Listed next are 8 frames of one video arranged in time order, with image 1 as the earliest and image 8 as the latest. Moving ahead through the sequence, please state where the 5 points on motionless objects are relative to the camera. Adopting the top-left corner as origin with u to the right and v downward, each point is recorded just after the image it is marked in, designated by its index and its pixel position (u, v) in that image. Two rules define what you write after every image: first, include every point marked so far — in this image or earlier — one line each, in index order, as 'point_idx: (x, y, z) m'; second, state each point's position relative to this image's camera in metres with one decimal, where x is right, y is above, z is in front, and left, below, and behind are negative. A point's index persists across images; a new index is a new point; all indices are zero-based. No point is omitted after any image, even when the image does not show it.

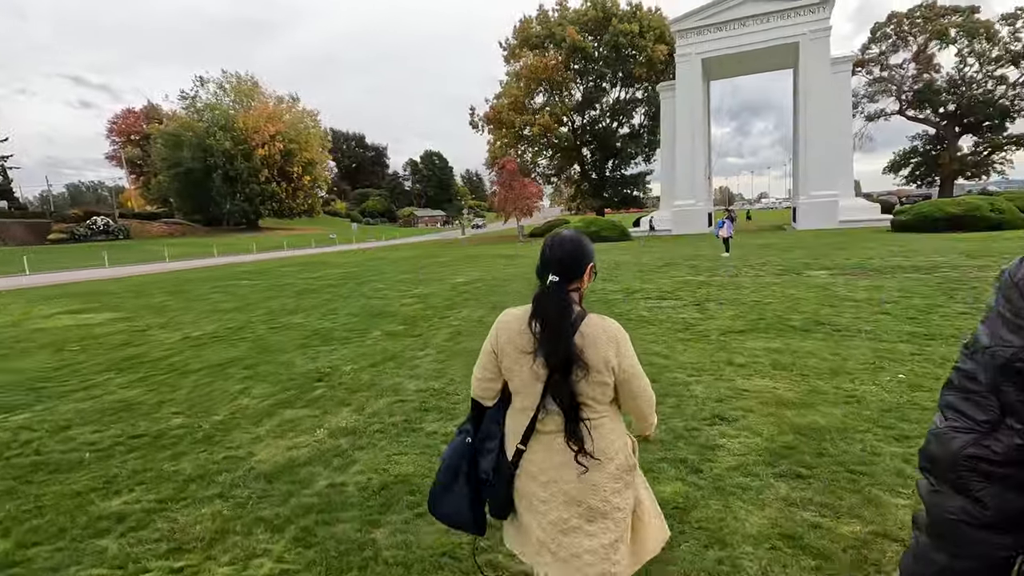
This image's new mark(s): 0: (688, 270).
0: (+5.2, +0.5, +15.7) m
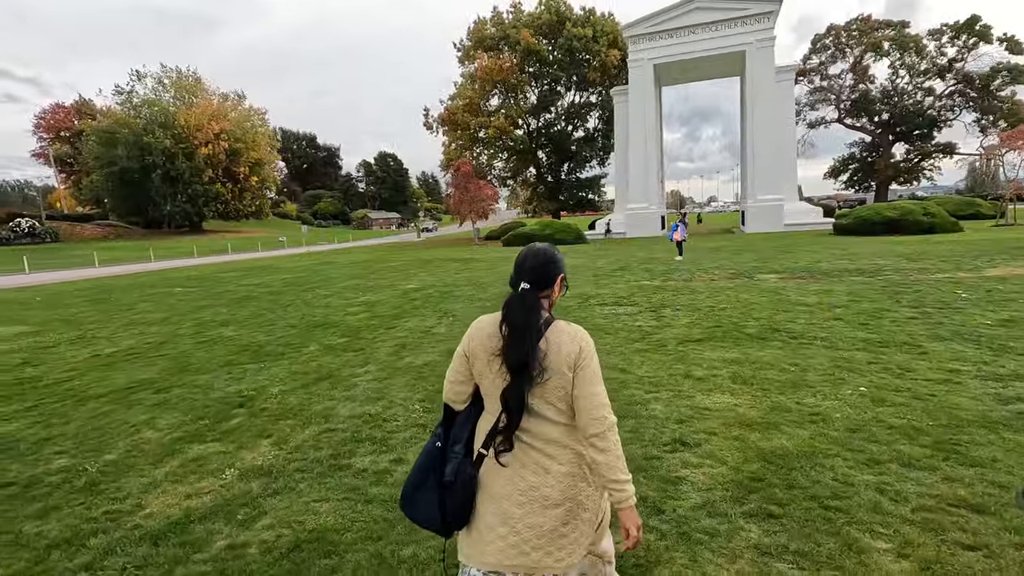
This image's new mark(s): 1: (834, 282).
0: (+3.8, +0.4, +15.7) m
1: (+7.3, +0.1, +12.2) m
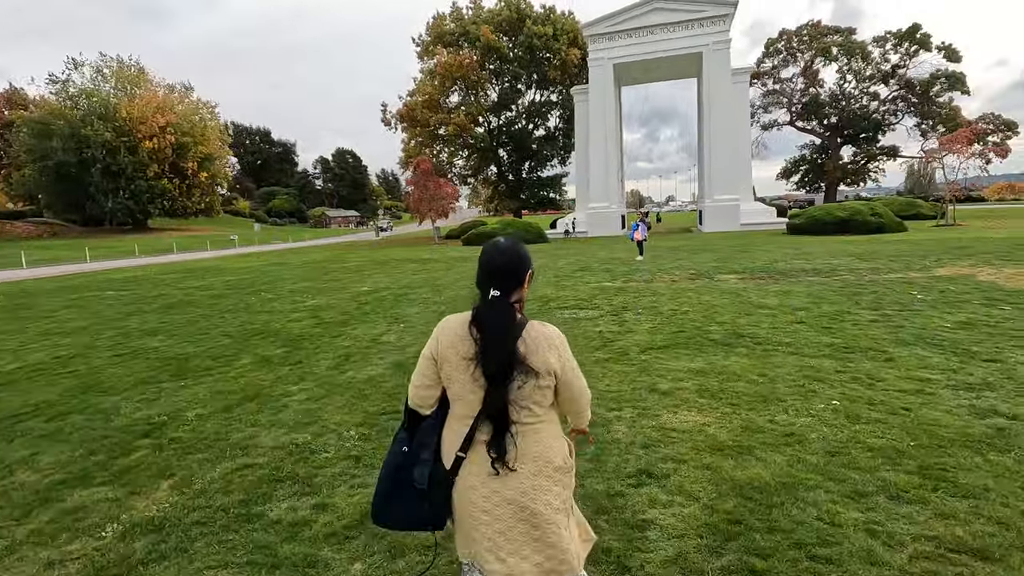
0: (+2.6, +0.4, +15.4) m
1: (+6.4, +0.1, +12.2) m
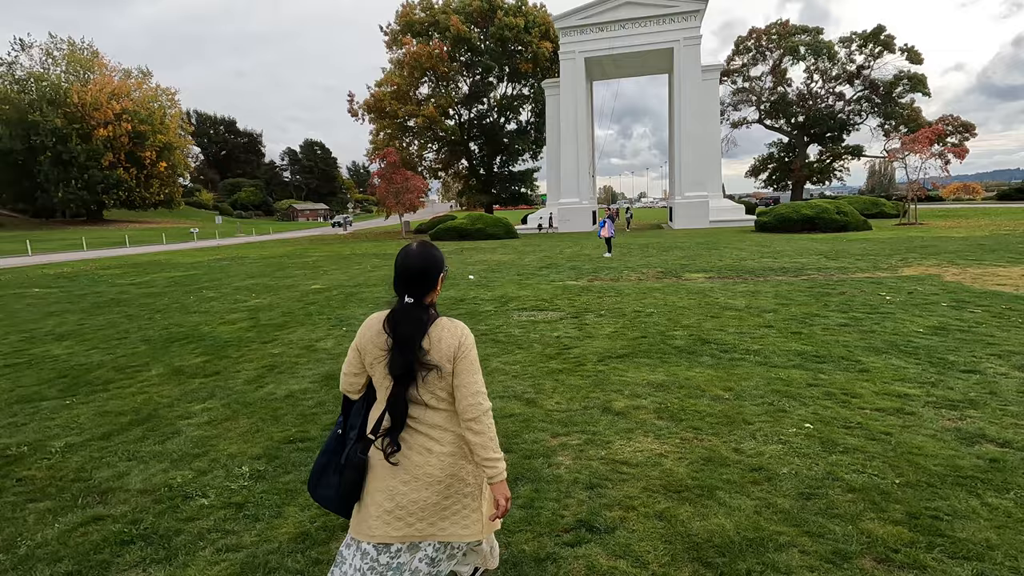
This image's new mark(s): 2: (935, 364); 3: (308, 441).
0: (+1.6, +0.4, +14.9) m
1: (+5.5, +0.1, +11.9) m
2: (+4.2, -0.8, +5.4) m
3: (-1.5, -1.1, +4.0) m
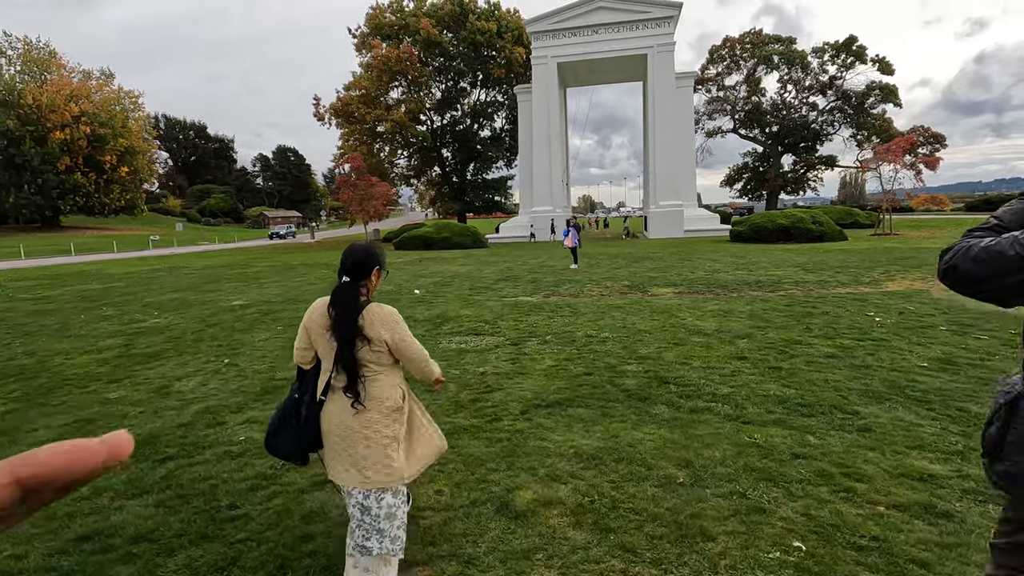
0: (+0.4, 0.0, +13.5) m
1: (+4.4, -0.2, +10.7) m
2: (+3.4, -1.0, +4.1) m
3: (-2.3, -1.3, +2.5) m
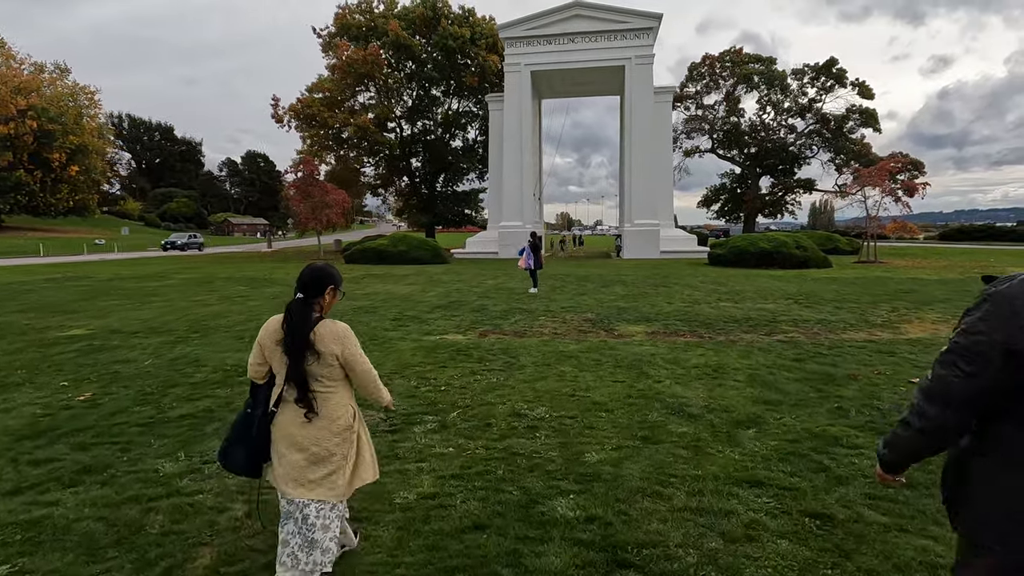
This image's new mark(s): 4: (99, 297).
0: (-0.9, -0.6, +10.9) m
1: (+3.2, -0.9, +8.2) m
2: (+2.5, -1.5, +1.6) m
3: (-3.2, -1.6, -0.3) m
4: (-11.0, -0.2, +14.2) m
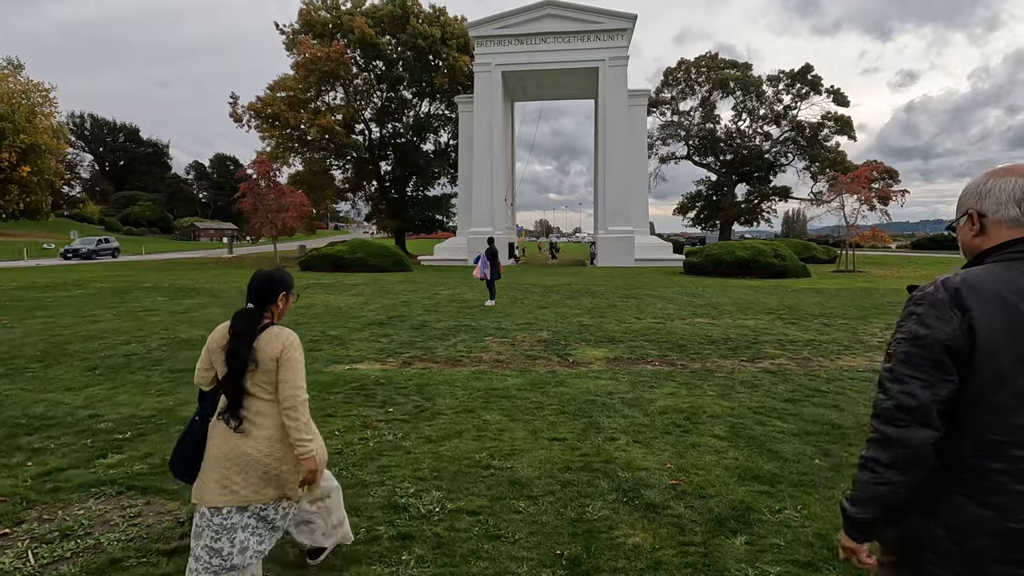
0: (-1.9, -0.9, +9.2) m
1: (+2.3, -1.1, +6.7) m
2: (+1.8, -1.6, 0.0) m
3: (-3.7, -1.7, -2.0) m
4: (-12.2, -0.5, +12.1) m
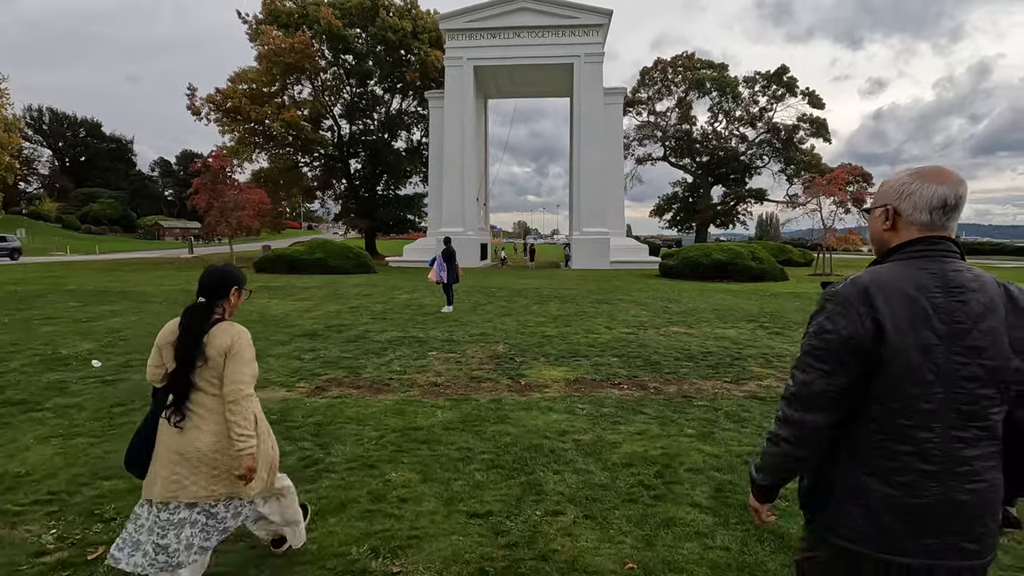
0: (-2.7, -1.0, +7.8) m
1: (+1.6, -1.2, +5.5) m
2: (+1.4, -1.7, -1.2) m
3: (-4.1, -1.8, -3.5) m
4: (-13.0, -0.5, +10.3) m
